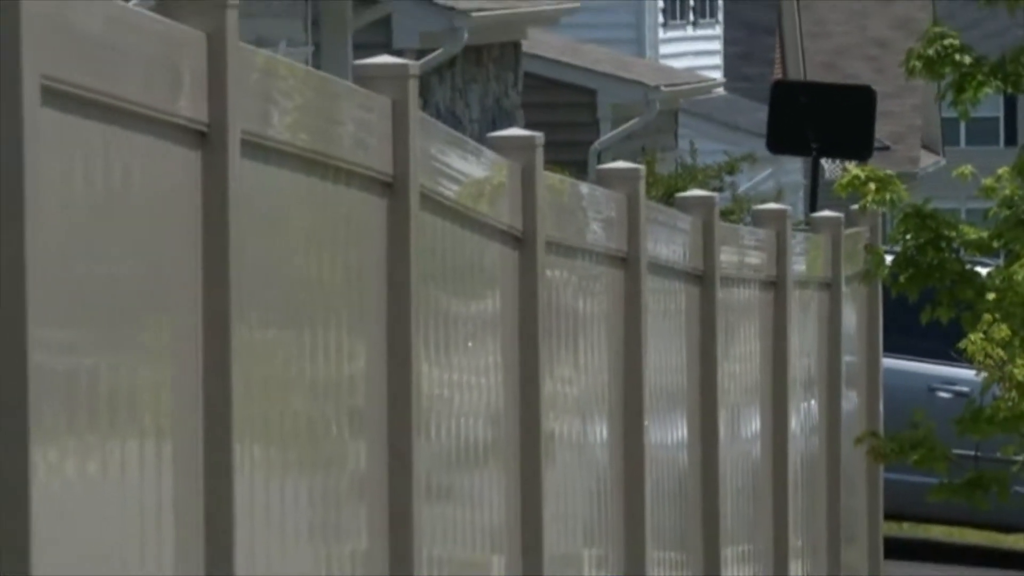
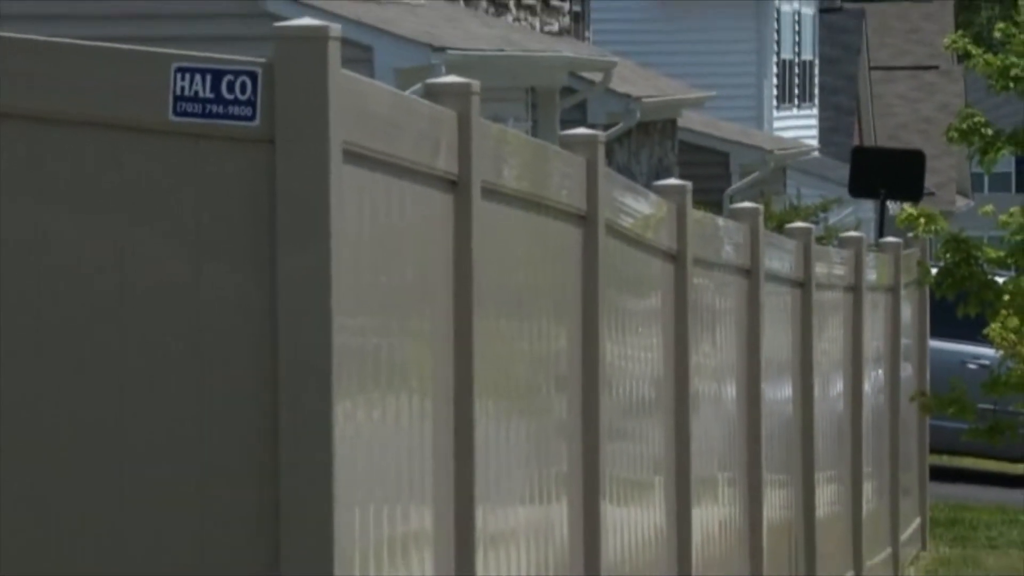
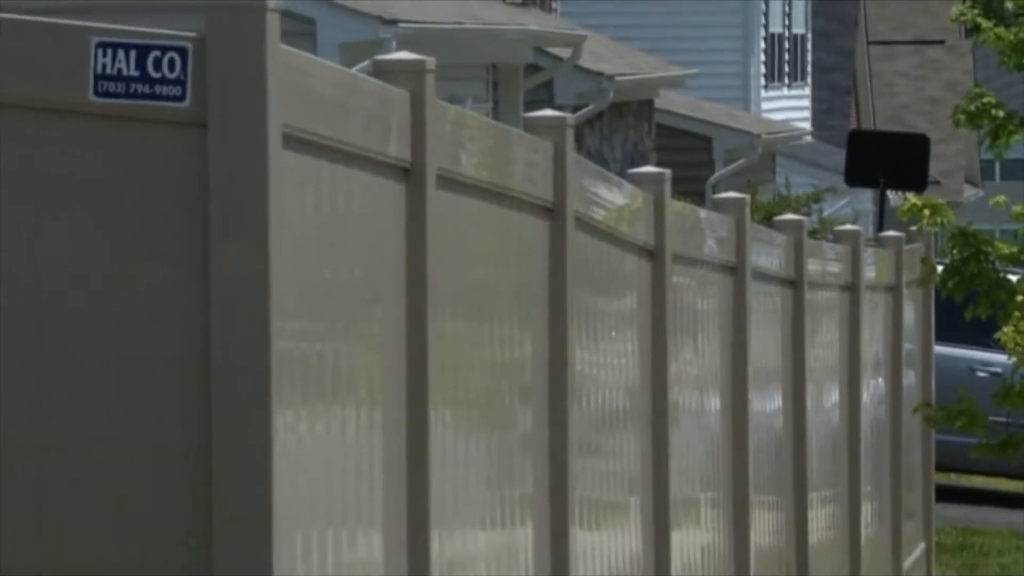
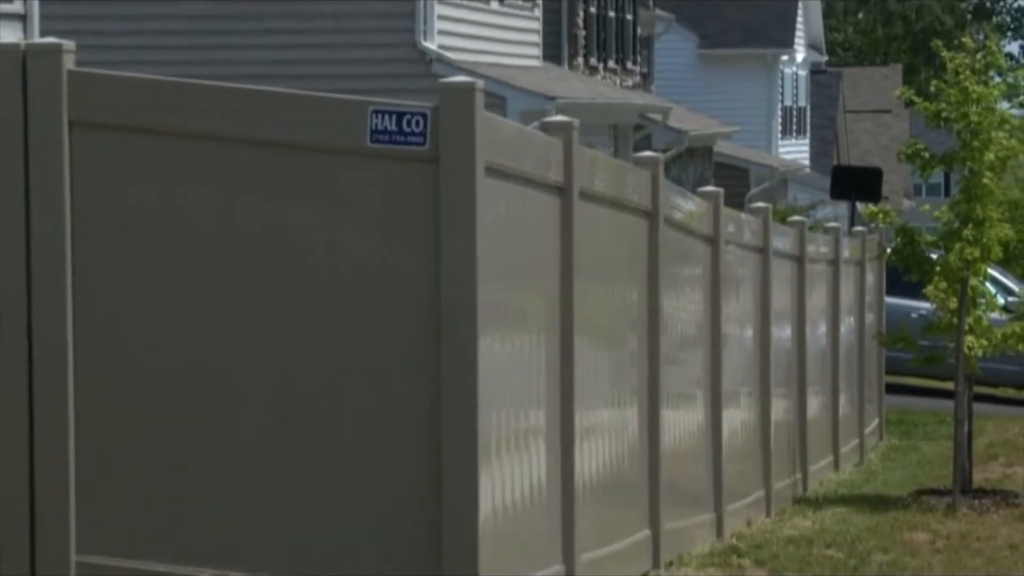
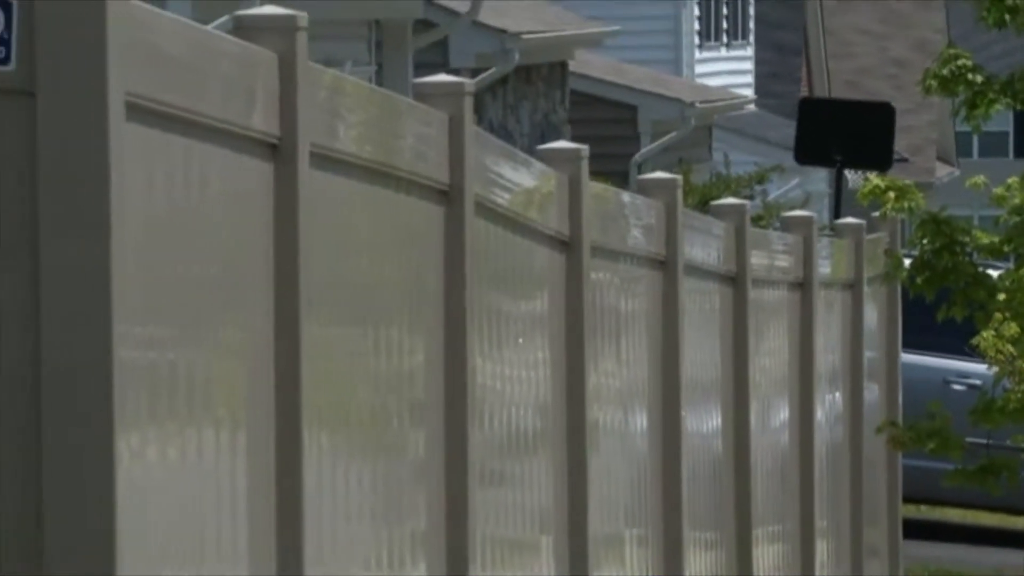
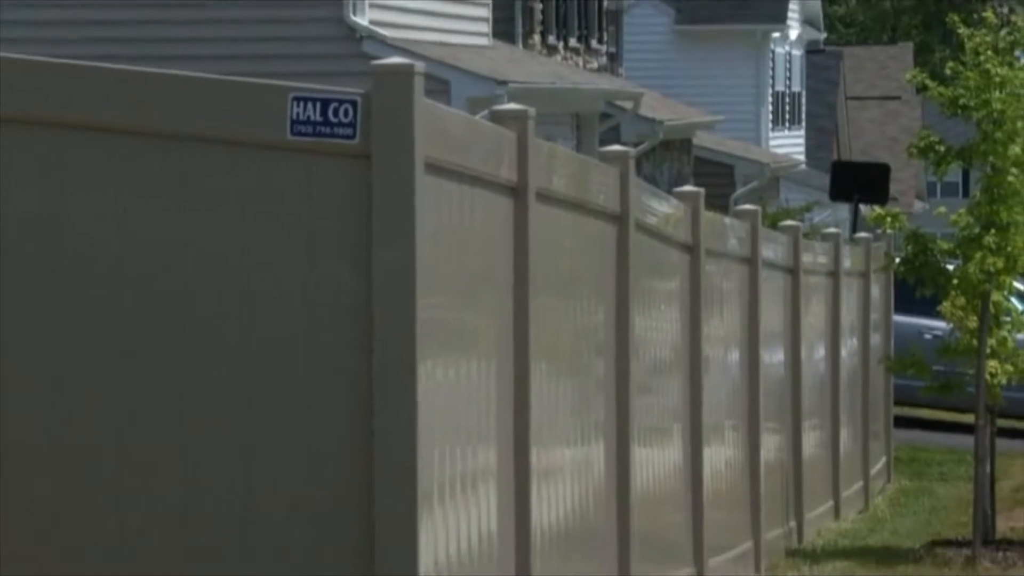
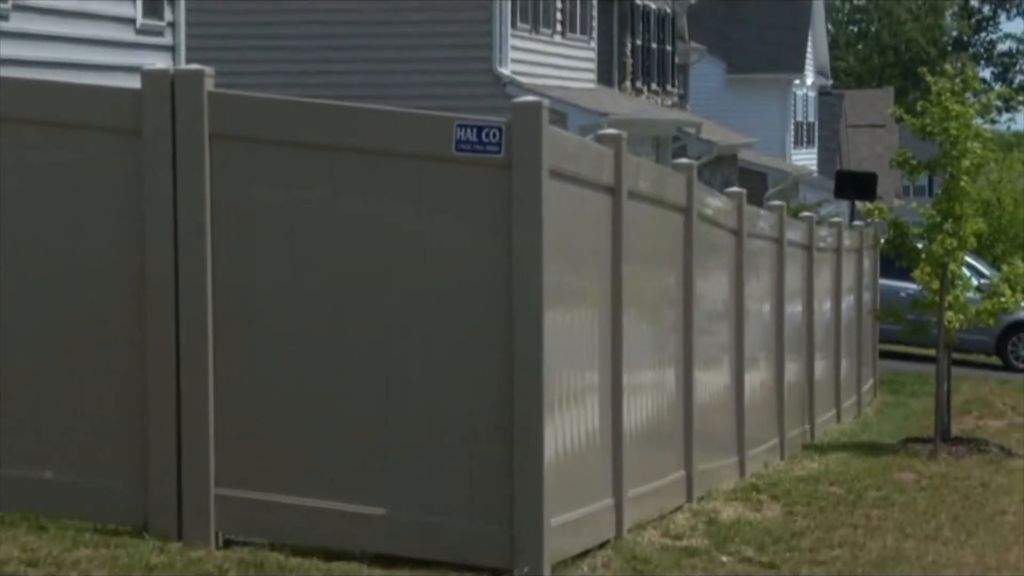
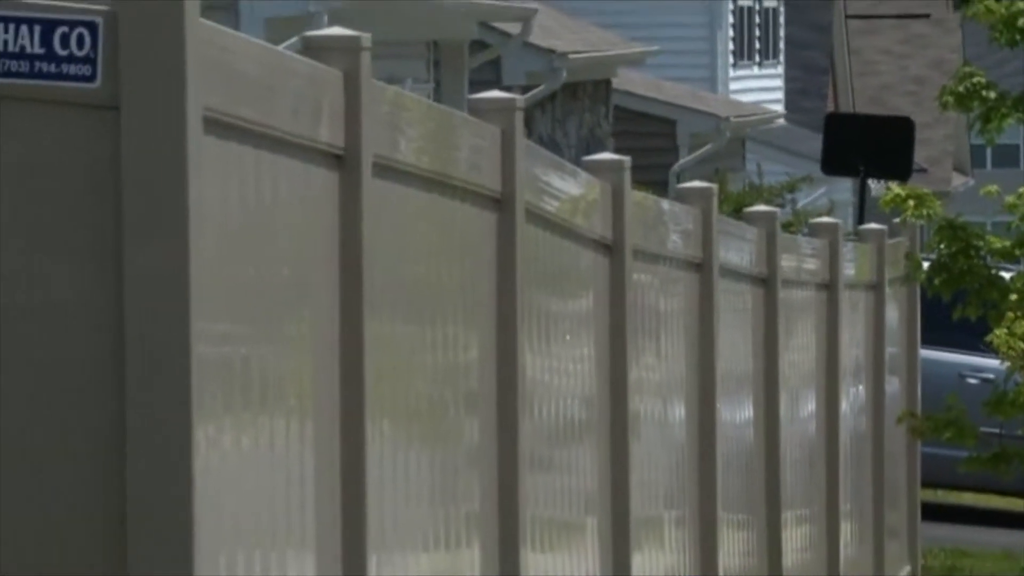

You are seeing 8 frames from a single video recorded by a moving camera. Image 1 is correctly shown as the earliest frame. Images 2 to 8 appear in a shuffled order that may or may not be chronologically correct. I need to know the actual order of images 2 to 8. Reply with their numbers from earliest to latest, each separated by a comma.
5, 8, 3, 2, 6, 4, 7
